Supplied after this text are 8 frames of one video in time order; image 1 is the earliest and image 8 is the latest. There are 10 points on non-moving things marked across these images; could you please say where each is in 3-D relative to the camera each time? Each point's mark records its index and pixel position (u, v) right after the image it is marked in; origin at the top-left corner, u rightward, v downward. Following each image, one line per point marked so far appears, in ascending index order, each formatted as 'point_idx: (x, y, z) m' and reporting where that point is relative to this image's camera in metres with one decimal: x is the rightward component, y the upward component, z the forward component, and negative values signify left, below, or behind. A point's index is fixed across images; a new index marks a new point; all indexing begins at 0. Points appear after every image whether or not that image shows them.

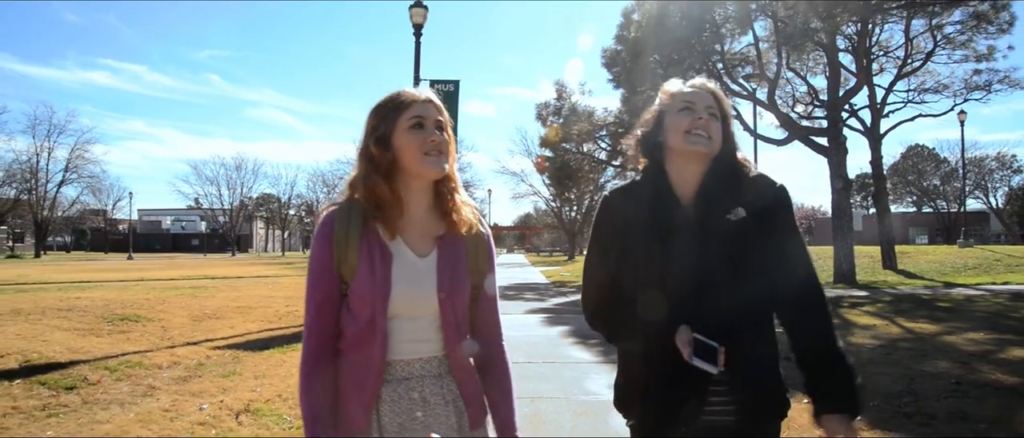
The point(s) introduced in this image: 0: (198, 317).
0: (-5.4, -1.7, +11.9) m
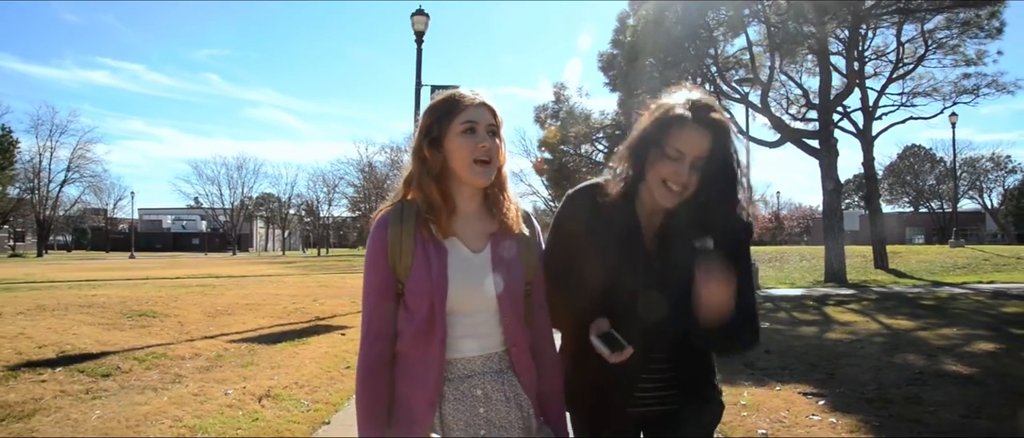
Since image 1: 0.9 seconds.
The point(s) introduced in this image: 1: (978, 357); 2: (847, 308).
0: (-5.4, -1.7, +12.5) m
1: (+6.1, -1.8, +9.0) m
2: (+7.5, -2.0, +15.5) m
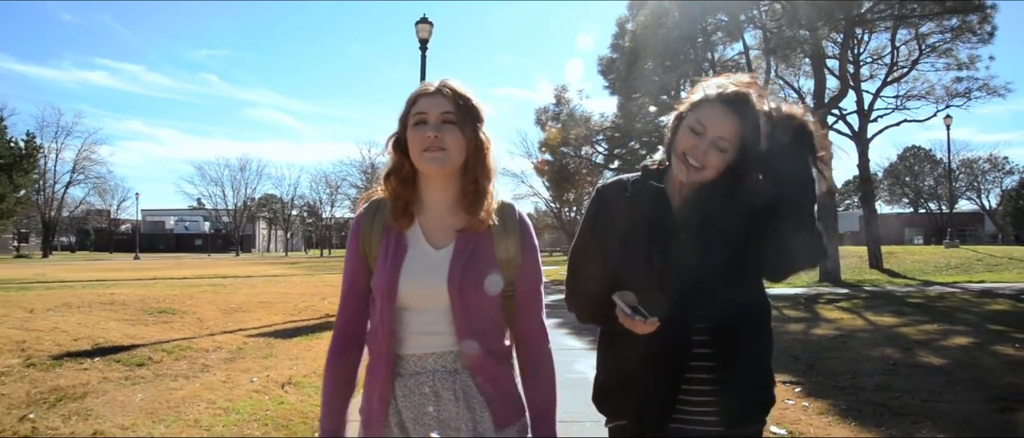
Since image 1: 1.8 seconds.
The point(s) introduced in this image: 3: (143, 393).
0: (-5.4, -1.7, +13.1) m
1: (+6.1, -1.8, +9.6) m
2: (+7.6, -2.0, +16.1) m
3: (-3.3, -1.6, +6.2) m
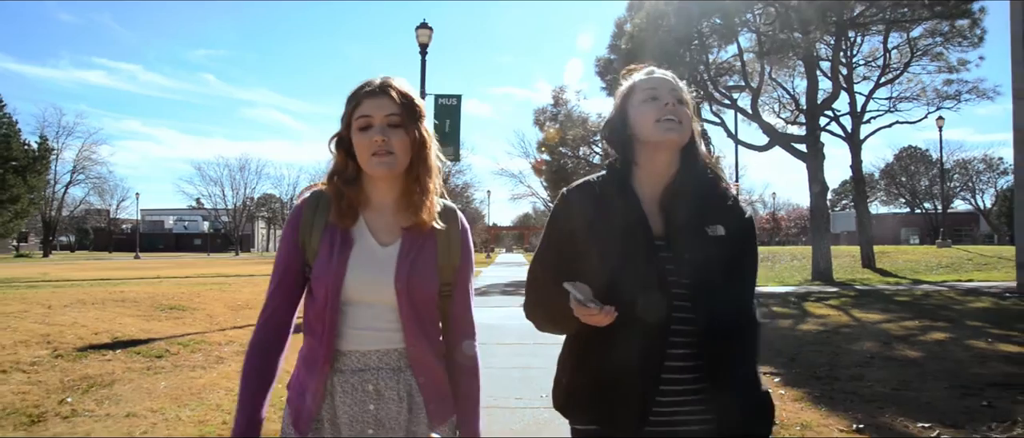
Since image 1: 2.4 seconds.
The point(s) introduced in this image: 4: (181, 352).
0: (-5.5, -1.7, +13.6) m
1: (+6.0, -1.8, +10.0) m
2: (+7.5, -2.0, +16.6) m
3: (-3.3, -1.6, +6.7) m
4: (-4.0, -1.6, +8.3) m
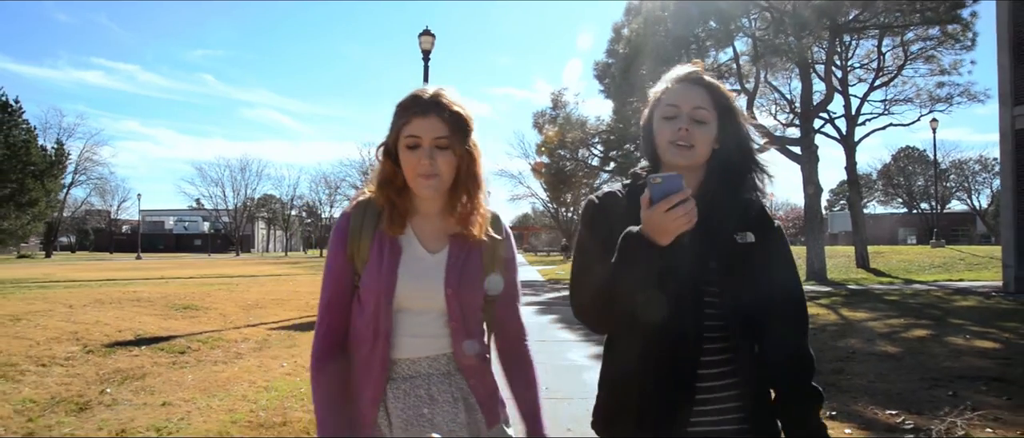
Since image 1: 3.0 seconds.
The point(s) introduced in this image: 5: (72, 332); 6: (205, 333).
0: (-5.4, -1.8, +14.1) m
1: (+6.1, -1.9, +10.6) m
2: (+7.5, -2.1, +17.1) m
3: (-3.3, -1.6, +7.2) m
4: (-3.9, -1.7, +8.8) m
5: (-5.7, -1.5, +9.0) m
6: (-4.5, -1.7, +10.1) m
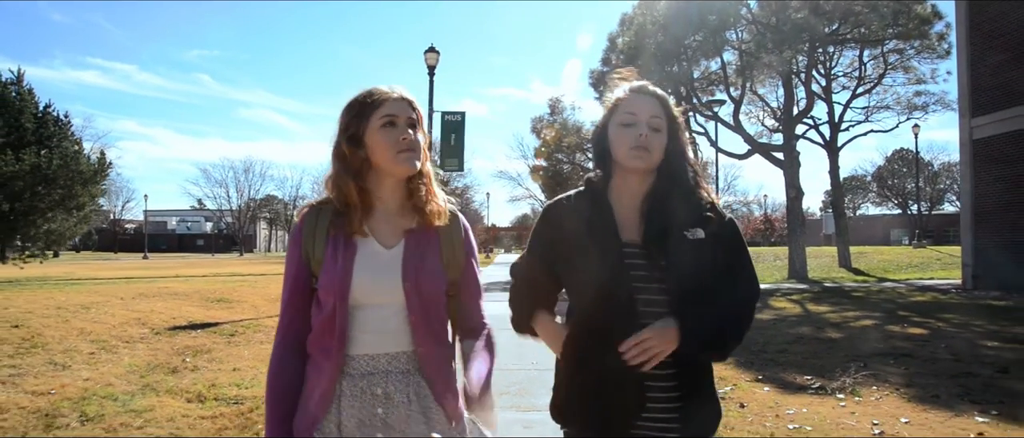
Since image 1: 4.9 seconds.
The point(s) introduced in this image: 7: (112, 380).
0: (-5.5, -1.8, +15.7) m
1: (+6.0, -1.9, +12.2) m
2: (+7.5, -2.1, +18.7) m
3: (-3.4, -1.7, +8.8) m
4: (-4.0, -1.7, +10.4) m
5: (-5.7, -1.5, +10.6) m
6: (-4.5, -1.7, +11.8) m
7: (-3.8, -1.5, +6.5) m
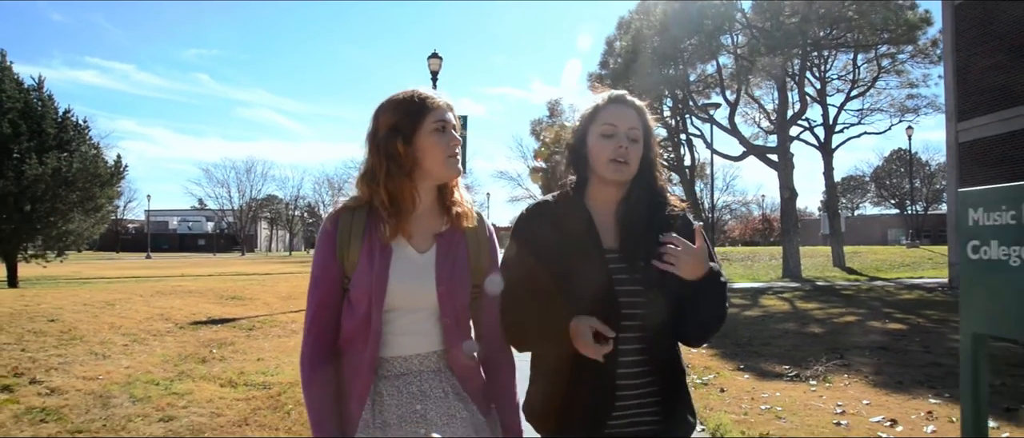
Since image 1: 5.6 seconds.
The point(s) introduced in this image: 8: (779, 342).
0: (-5.5, -1.9, +16.4) m
1: (+6.0, -2.0, +12.8) m
2: (+7.5, -2.2, +19.4) m
3: (-3.4, -1.7, +9.5) m
4: (-4.0, -1.7, +11.1) m
5: (-5.7, -1.5, +11.2) m
6: (-4.5, -1.8, +12.4) m
7: (-3.8, -1.5, +7.2) m
8: (+4.1, -1.9, +10.7) m
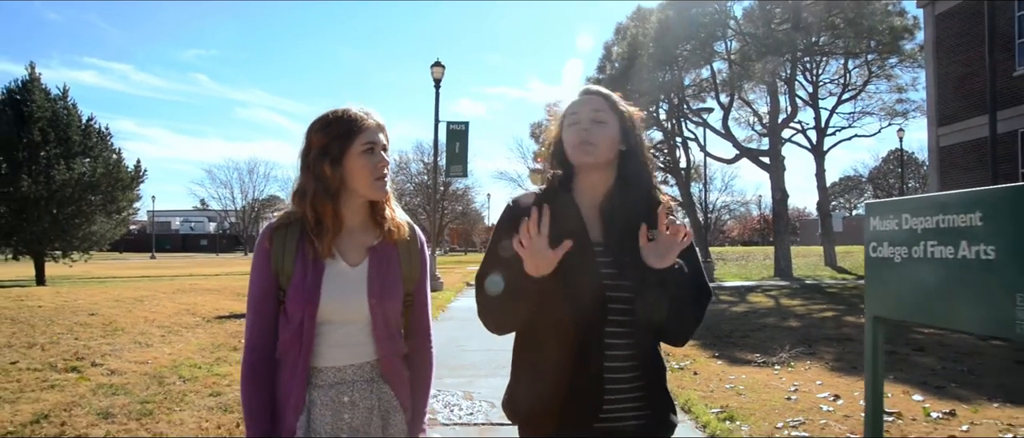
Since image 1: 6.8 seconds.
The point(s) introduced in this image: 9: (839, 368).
0: (-5.5, -1.9, +17.3) m
1: (+6.0, -2.0, +13.8) m
2: (+7.5, -2.2, +20.3) m
3: (-3.4, -1.7, +10.4) m
4: (-4.0, -1.8, +12.0) m
5: (-5.7, -1.6, +12.2) m
6: (-4.5, -1.8, +13.3) m
7: (-3.8, -1.6, +8.1) m
8: (+4.1, -1.9, +11.6) m
9: (+3.9, -1.8, +8.2) m
